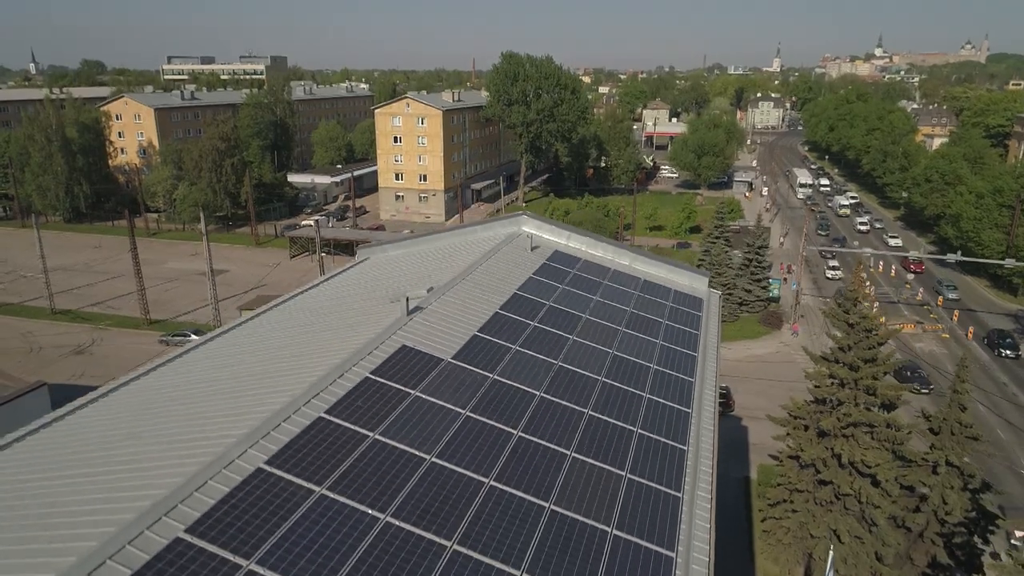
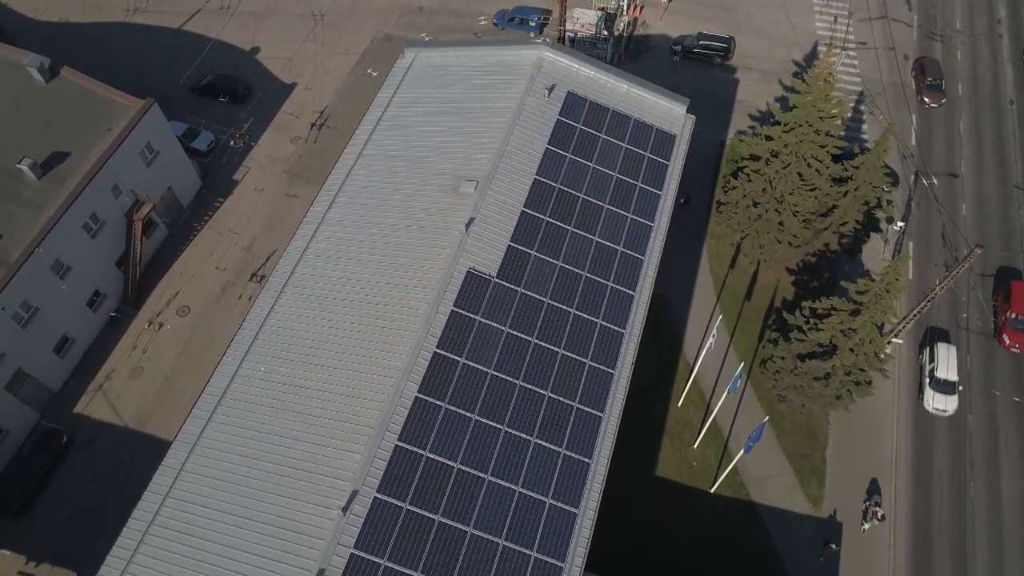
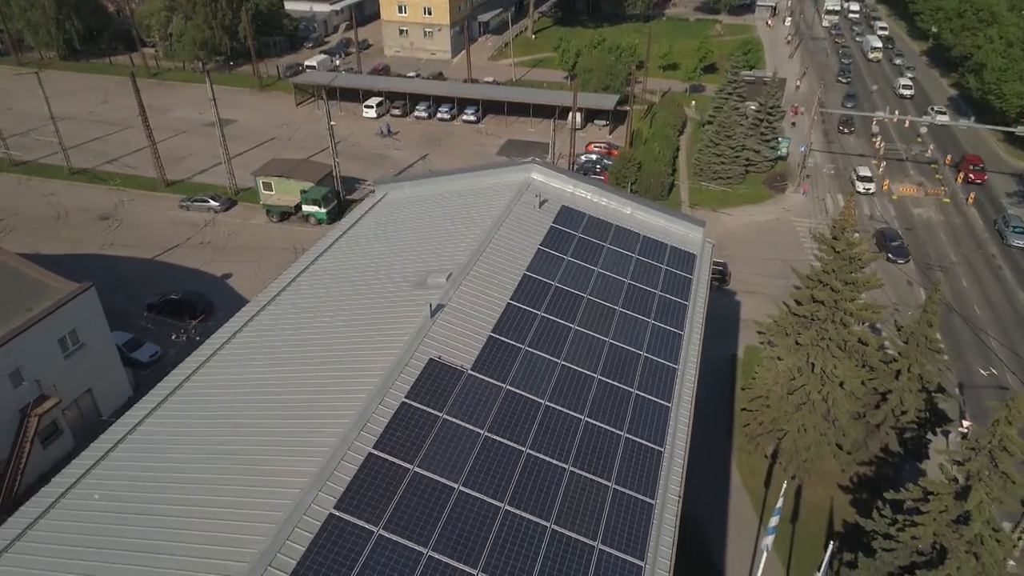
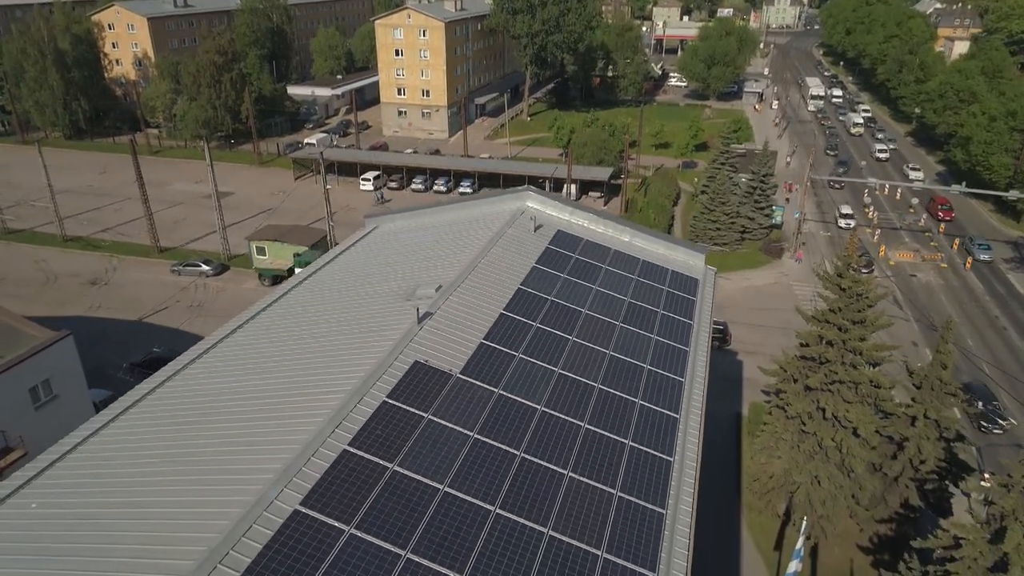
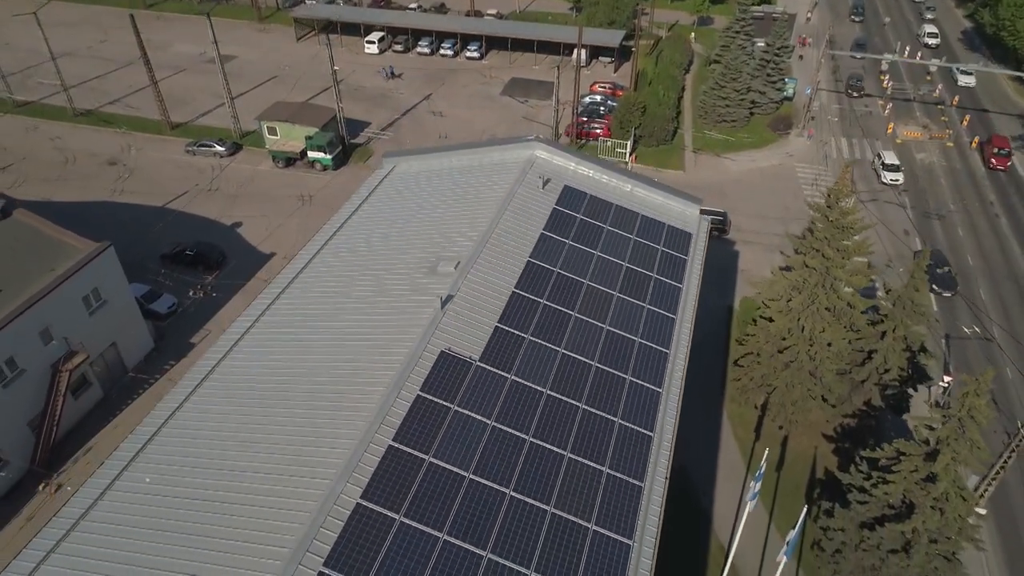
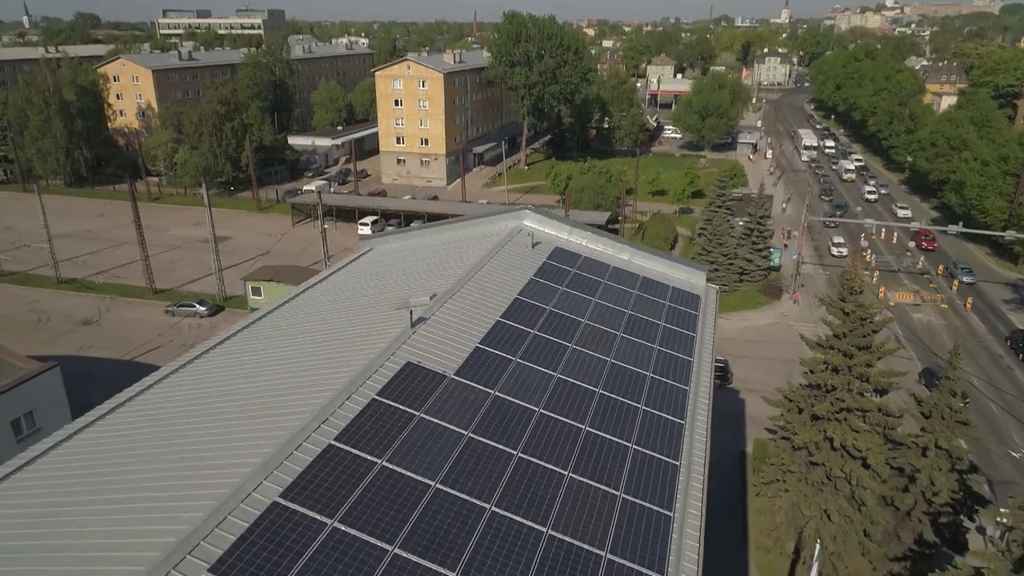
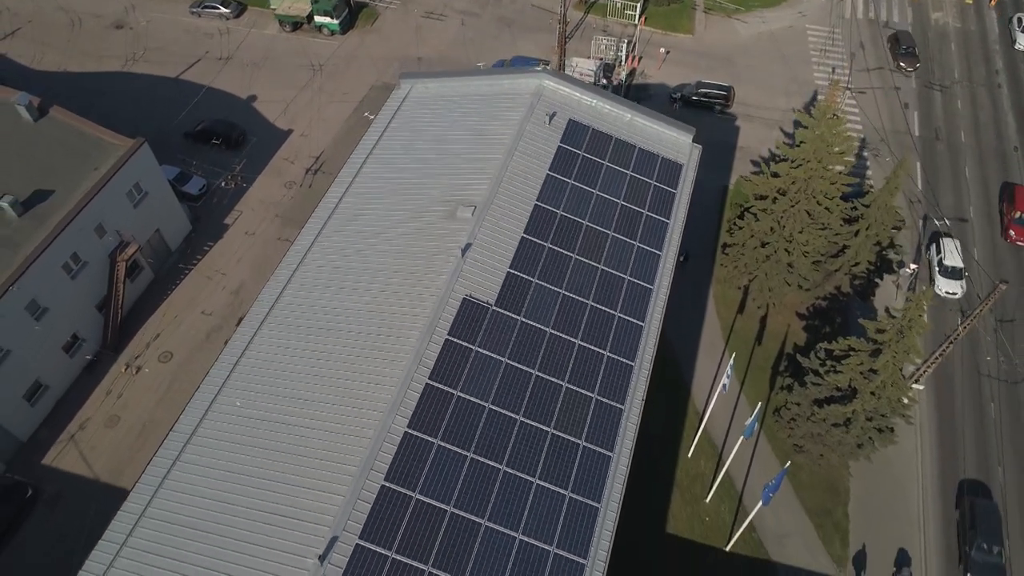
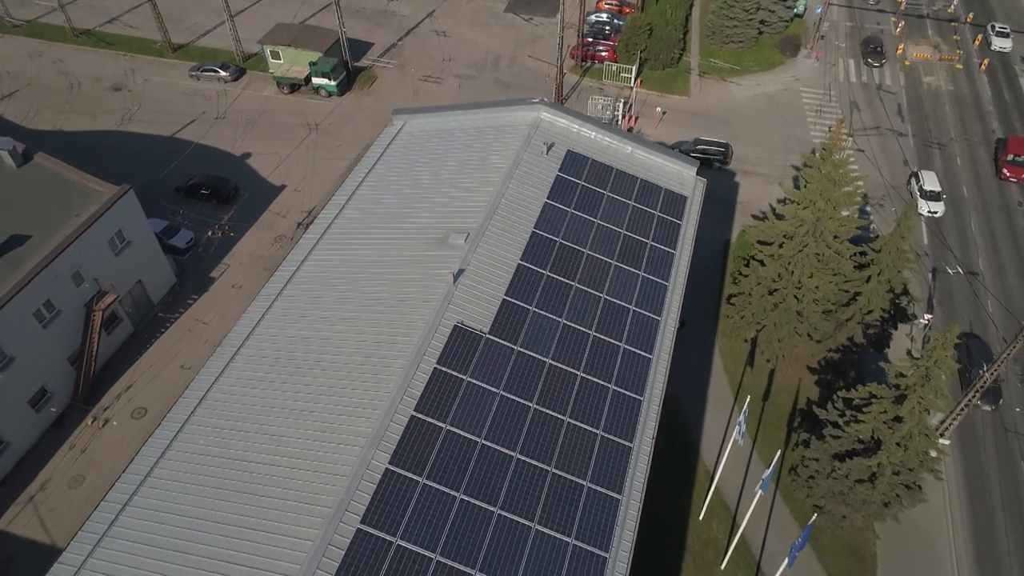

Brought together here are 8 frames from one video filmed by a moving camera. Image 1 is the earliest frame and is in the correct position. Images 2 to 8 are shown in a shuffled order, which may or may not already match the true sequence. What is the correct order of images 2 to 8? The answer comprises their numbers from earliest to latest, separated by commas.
6, 4, 3, 5, 8, 7, 2
